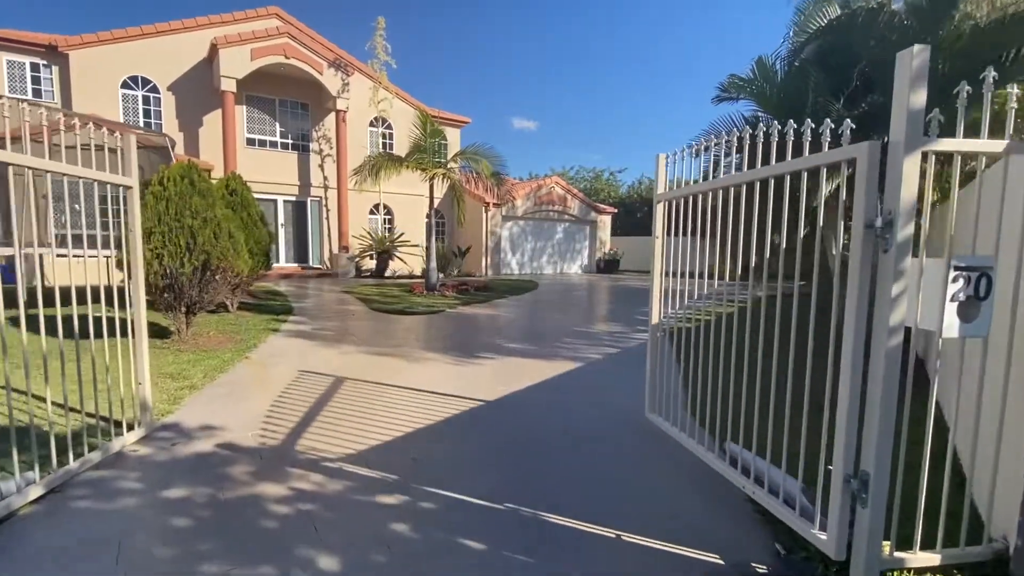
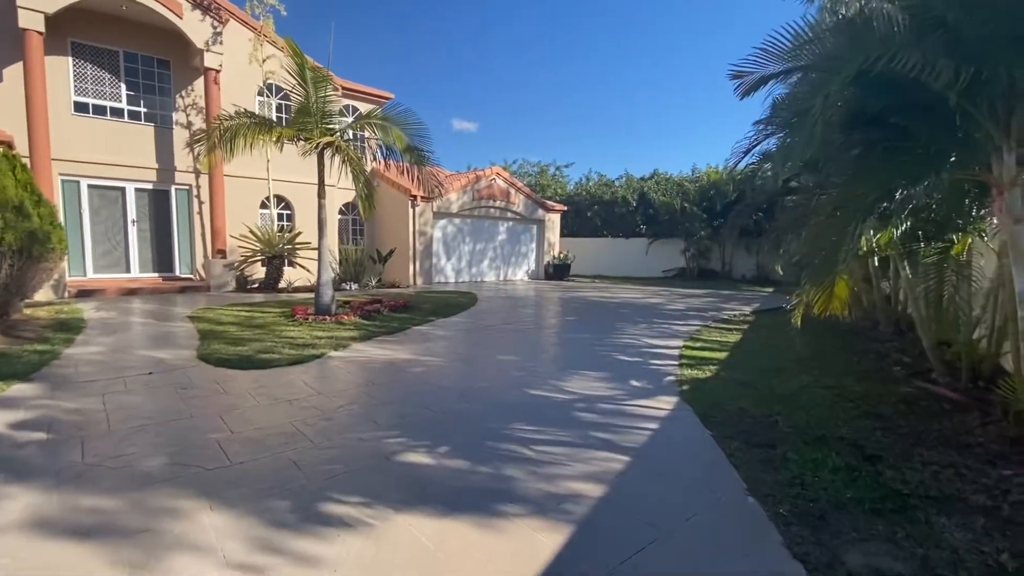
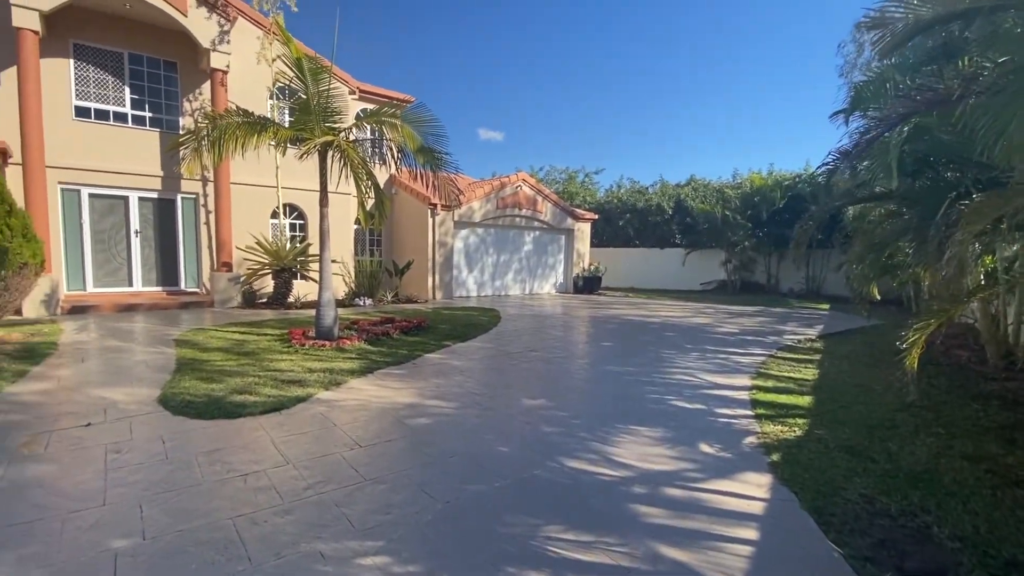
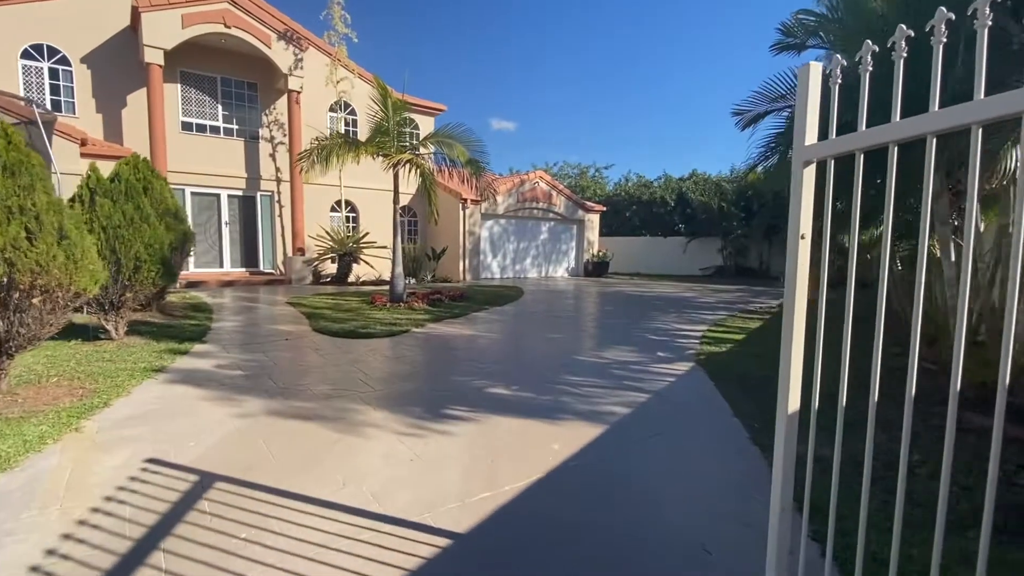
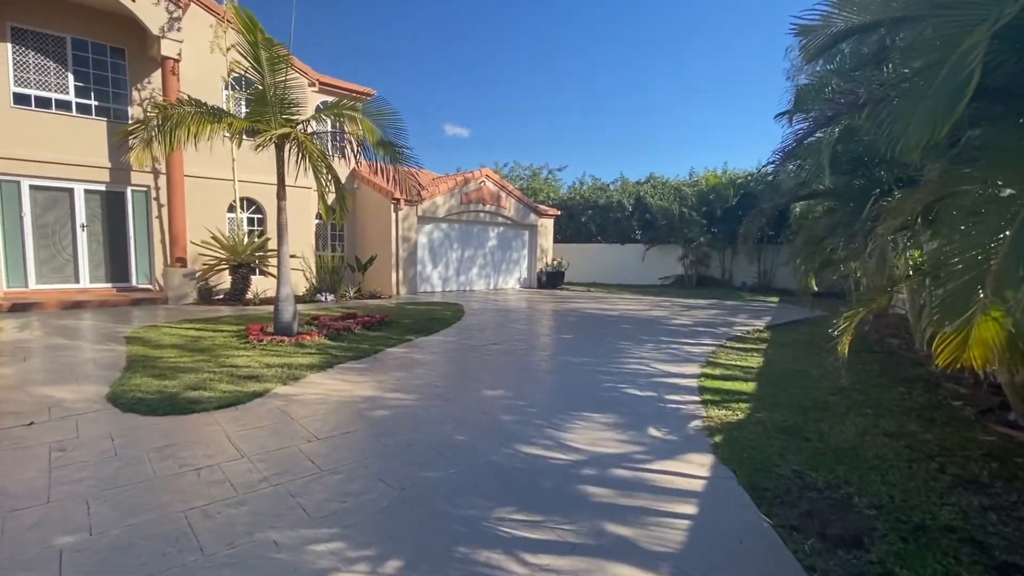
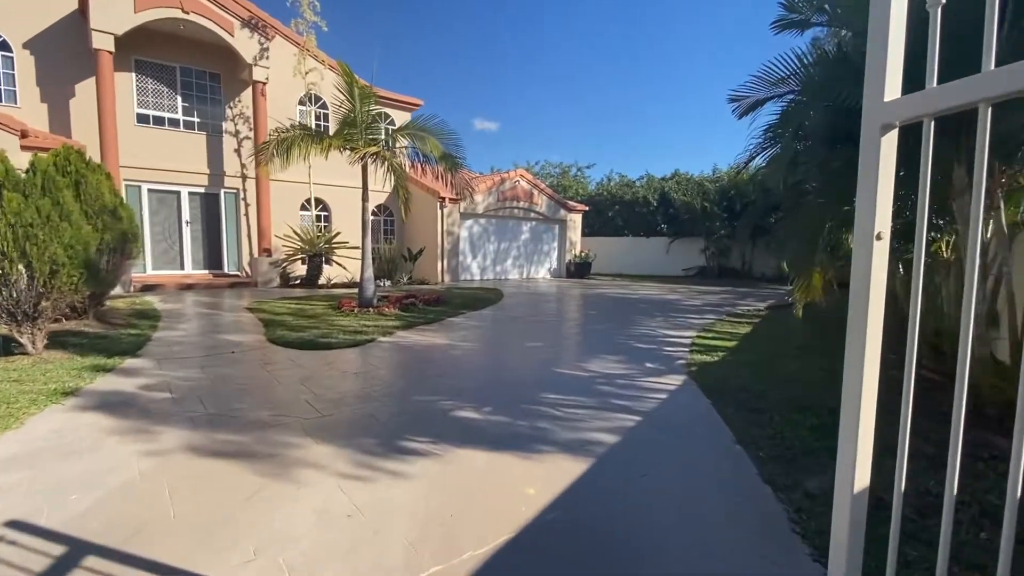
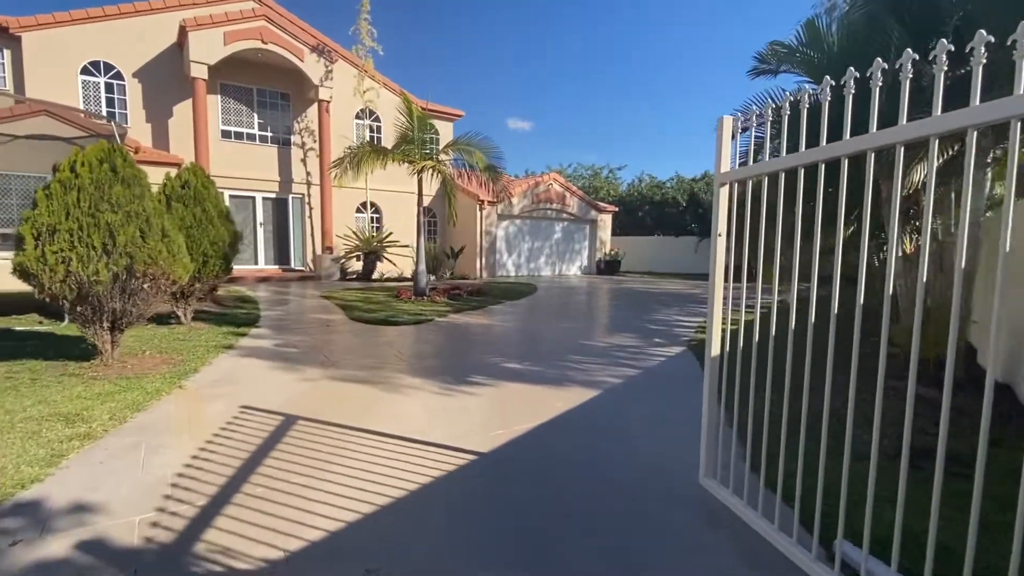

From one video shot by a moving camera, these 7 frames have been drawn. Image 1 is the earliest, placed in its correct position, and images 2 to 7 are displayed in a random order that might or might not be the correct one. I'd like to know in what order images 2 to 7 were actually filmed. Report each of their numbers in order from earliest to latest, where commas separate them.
7, 4, 6, 2, 5, 3
